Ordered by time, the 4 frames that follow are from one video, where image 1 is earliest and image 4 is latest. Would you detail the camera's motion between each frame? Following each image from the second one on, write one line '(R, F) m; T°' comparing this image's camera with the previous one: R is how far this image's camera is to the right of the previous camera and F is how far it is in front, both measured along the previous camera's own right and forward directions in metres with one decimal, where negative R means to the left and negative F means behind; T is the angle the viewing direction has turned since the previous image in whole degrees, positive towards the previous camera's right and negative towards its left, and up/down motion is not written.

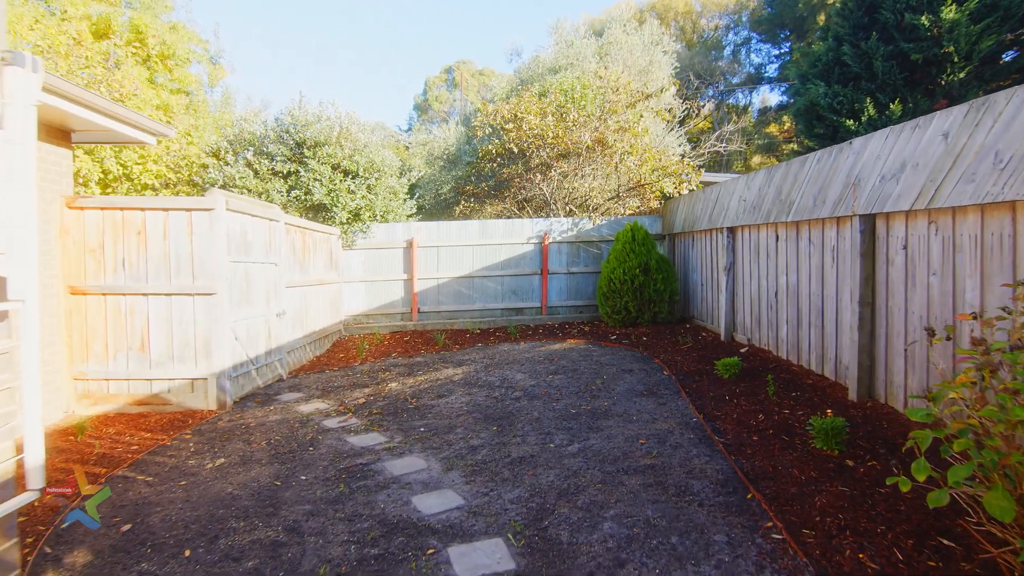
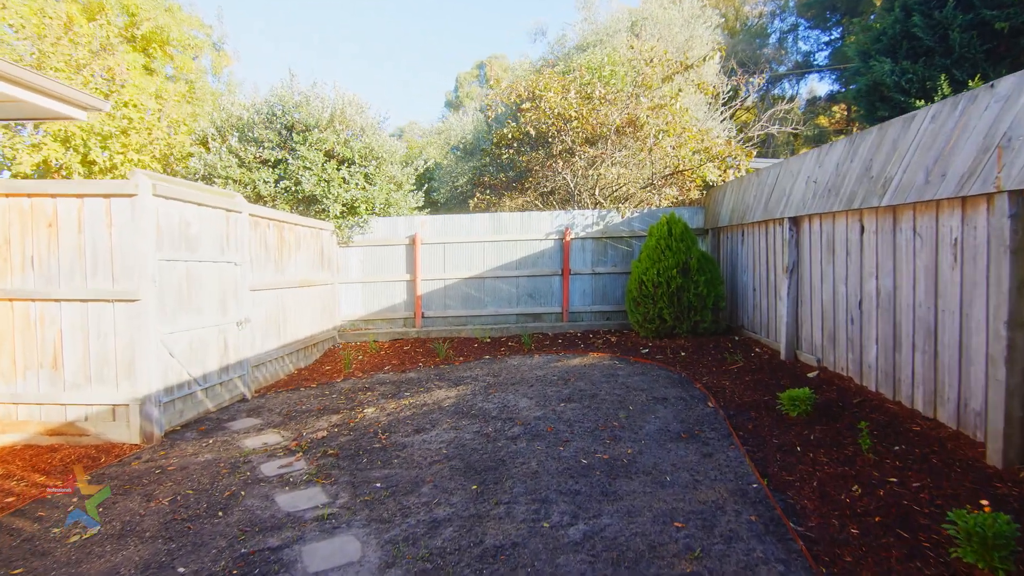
(+0.3, +1.1) m; -4°
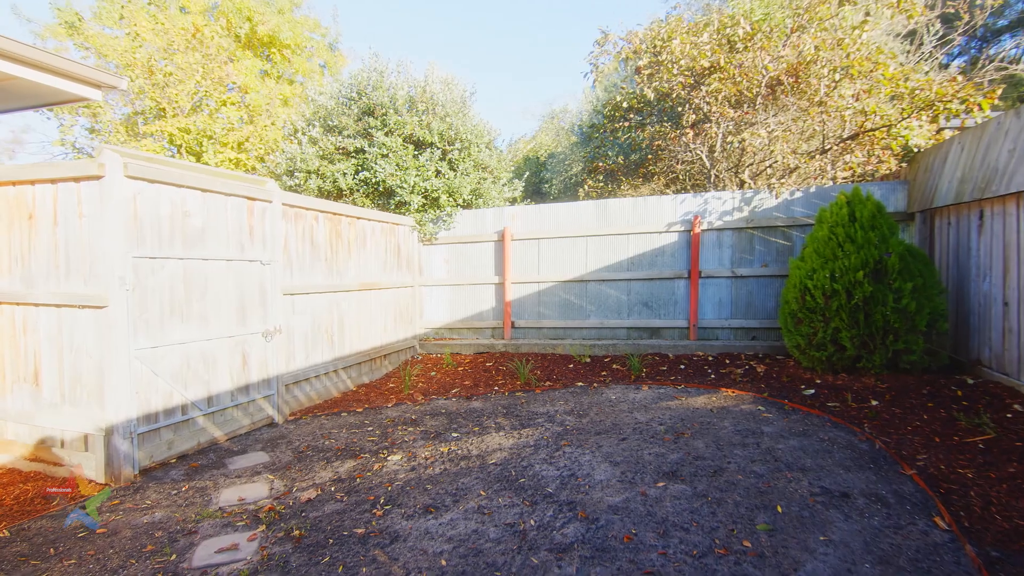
(+0.4, +1.5) m; -16°
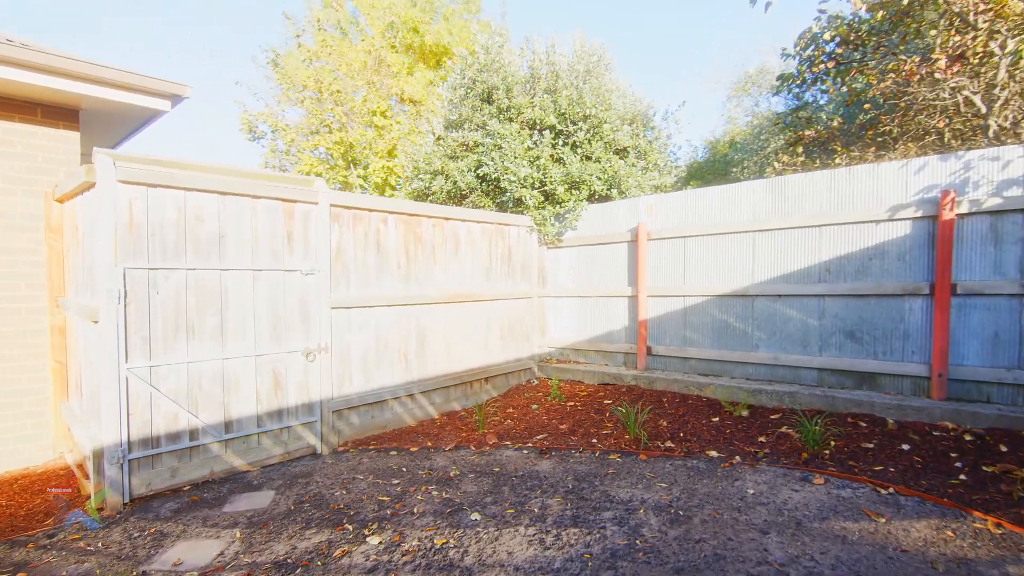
(+0.9, +1.5) m; -25°
